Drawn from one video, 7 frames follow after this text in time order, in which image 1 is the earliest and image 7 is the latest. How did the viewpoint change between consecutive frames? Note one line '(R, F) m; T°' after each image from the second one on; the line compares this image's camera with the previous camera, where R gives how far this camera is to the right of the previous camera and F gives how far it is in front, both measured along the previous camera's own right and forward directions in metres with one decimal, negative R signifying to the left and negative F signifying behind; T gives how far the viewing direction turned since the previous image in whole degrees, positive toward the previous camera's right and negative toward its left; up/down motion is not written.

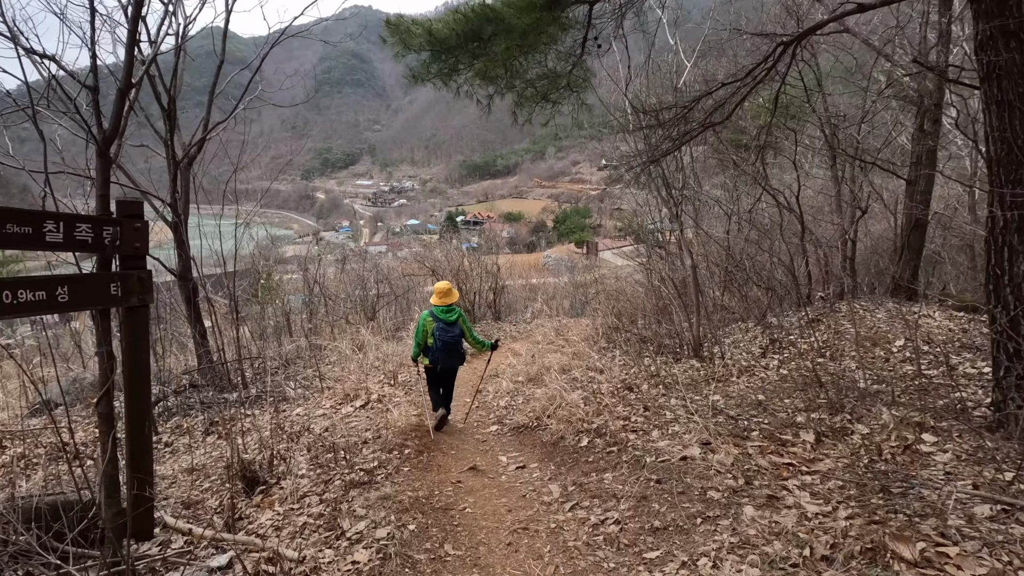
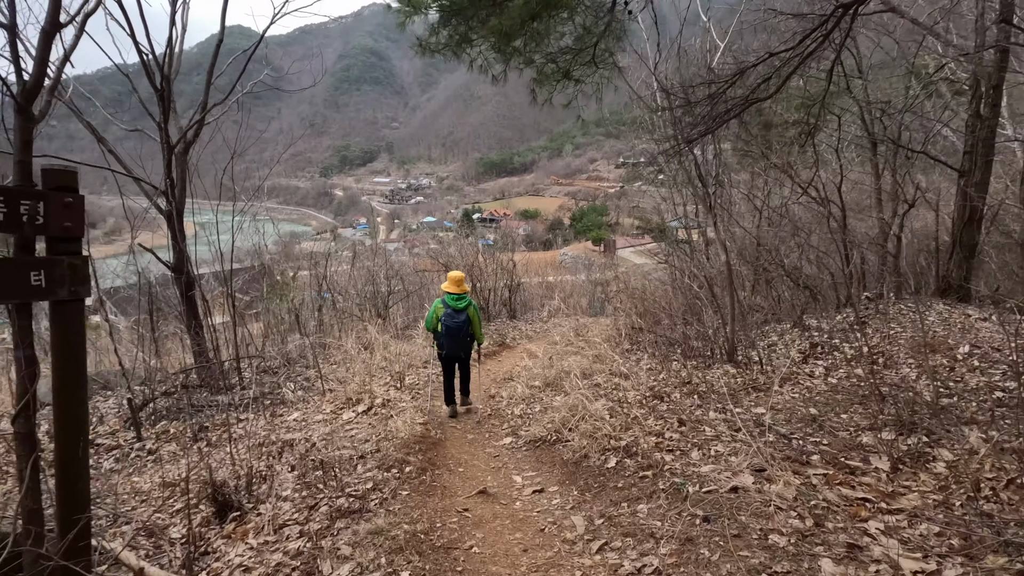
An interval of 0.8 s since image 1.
(0.0, +0.5) m; -2°
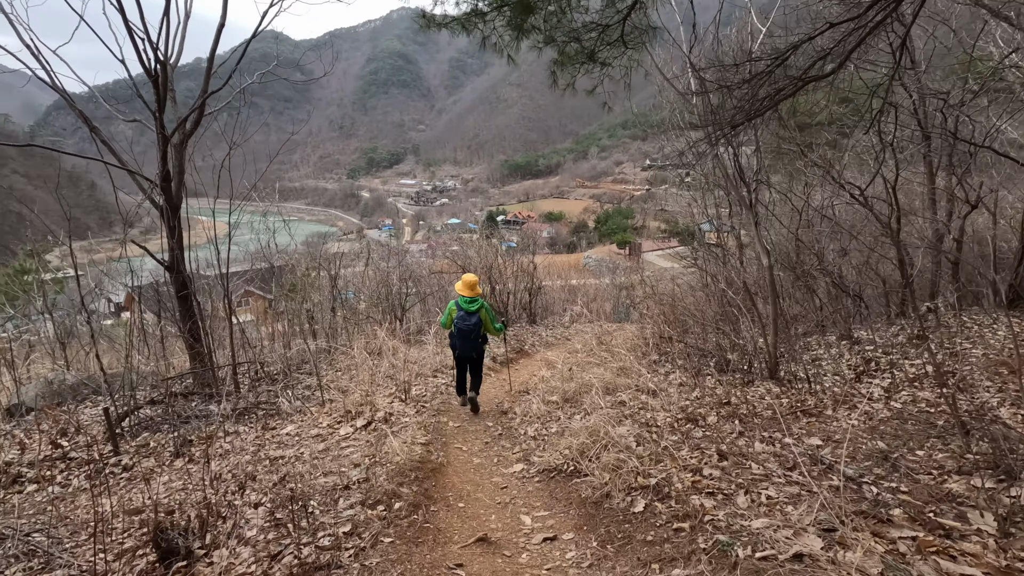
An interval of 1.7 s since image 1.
(+0.1, +0.5) m; -2°
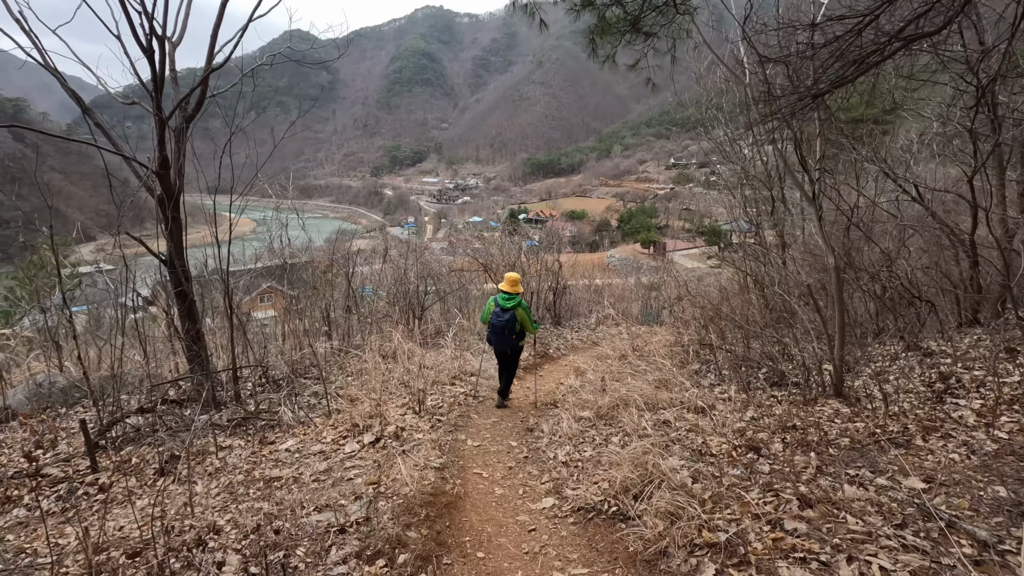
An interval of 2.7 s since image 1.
(-0.1, +0.5) m; -2°
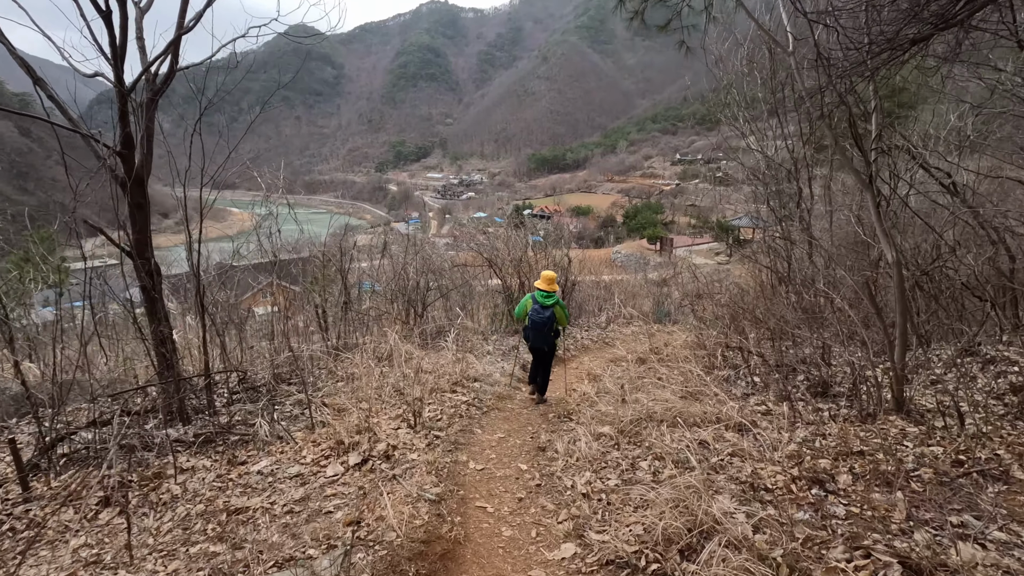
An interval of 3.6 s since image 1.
(0.0, +0.6) m; 0°
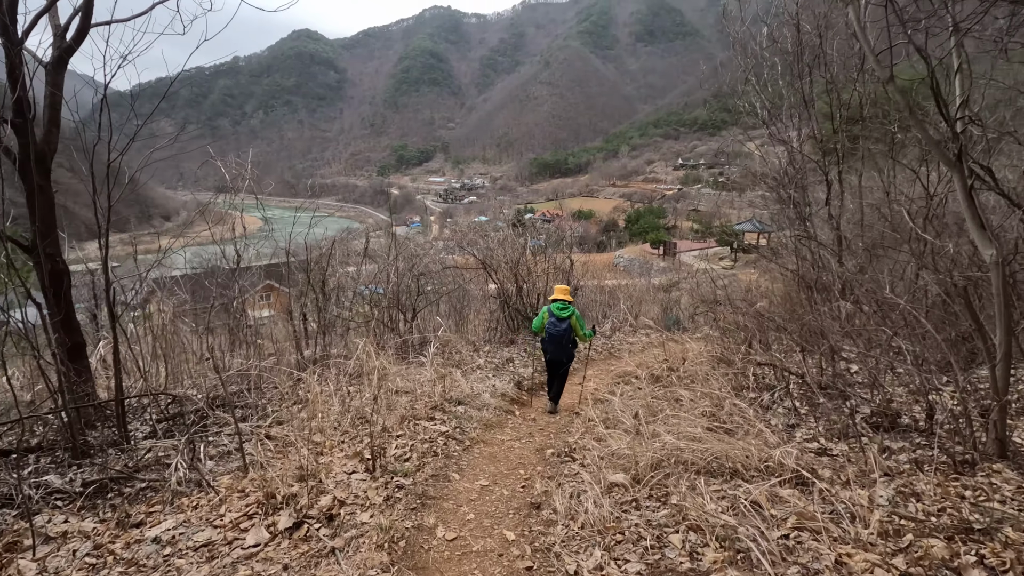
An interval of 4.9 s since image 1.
(+0.1, +0.8) m; 0°
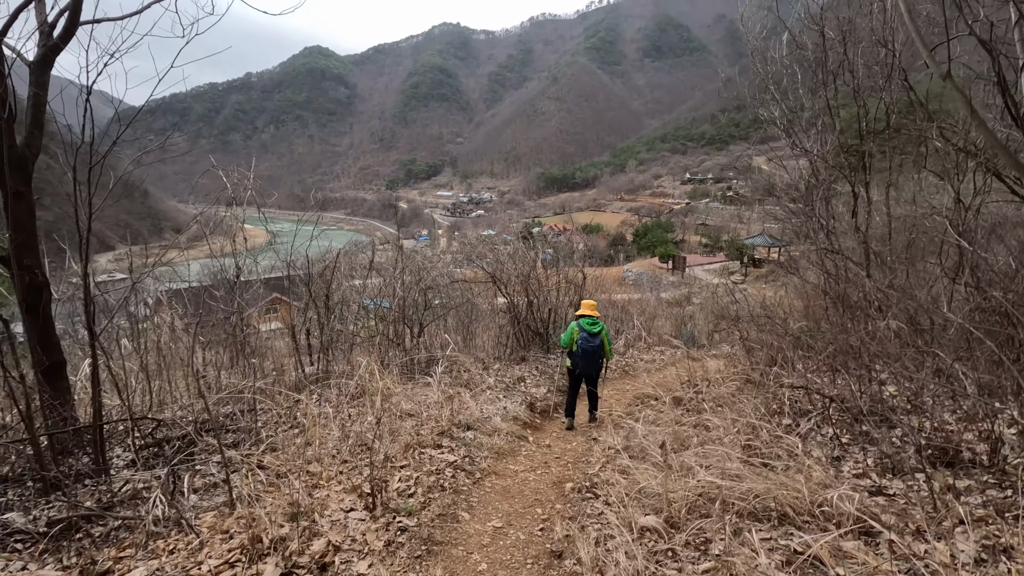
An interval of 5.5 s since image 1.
(-0.1, +0.3) m; -1°
